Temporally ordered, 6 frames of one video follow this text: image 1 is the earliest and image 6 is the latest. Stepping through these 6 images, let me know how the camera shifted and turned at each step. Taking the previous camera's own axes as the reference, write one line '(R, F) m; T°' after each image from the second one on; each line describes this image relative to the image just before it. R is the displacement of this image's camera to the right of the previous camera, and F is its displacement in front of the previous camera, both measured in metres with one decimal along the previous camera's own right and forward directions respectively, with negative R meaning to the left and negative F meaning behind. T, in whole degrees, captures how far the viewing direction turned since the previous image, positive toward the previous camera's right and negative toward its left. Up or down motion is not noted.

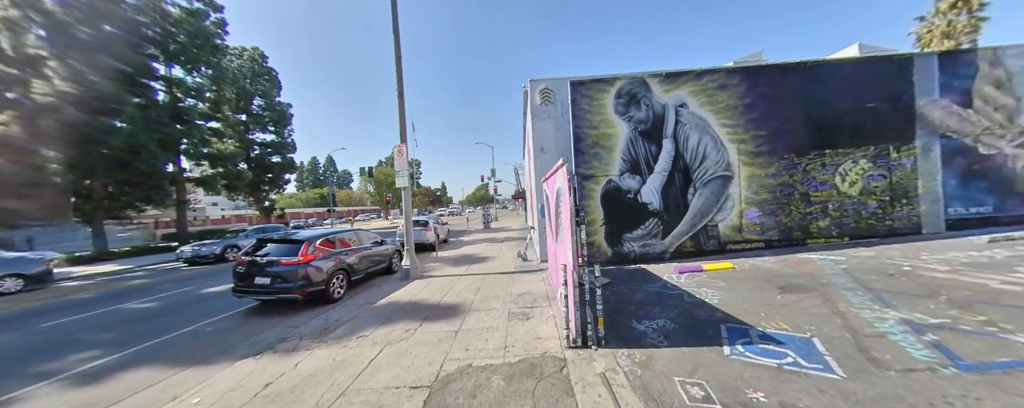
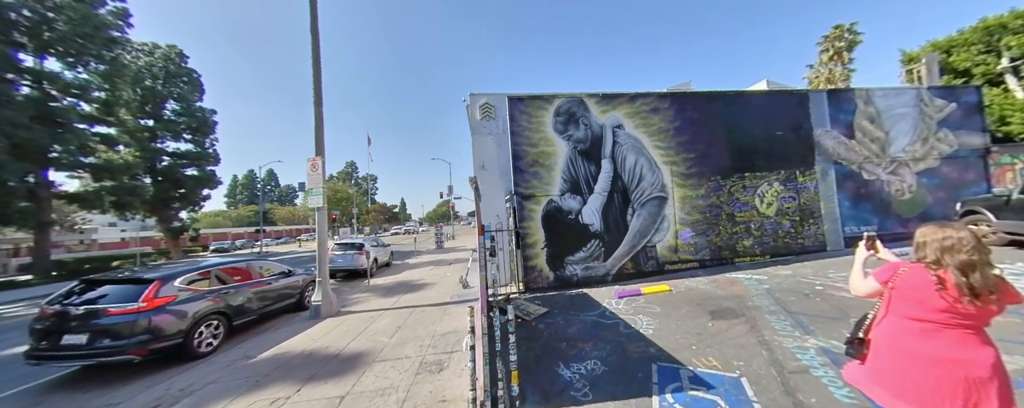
(+0.7, +0.6) m; +8°
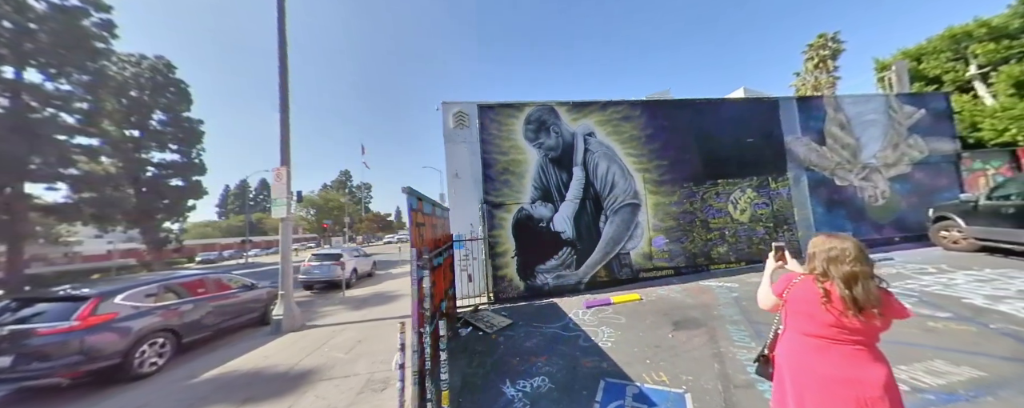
(+0.7, +0.1) m; +1°
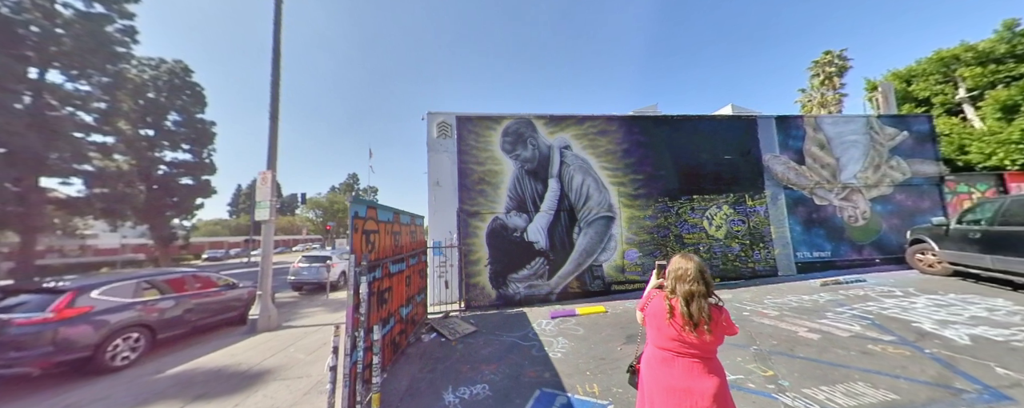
(+0.8, -0.2) m; -1°
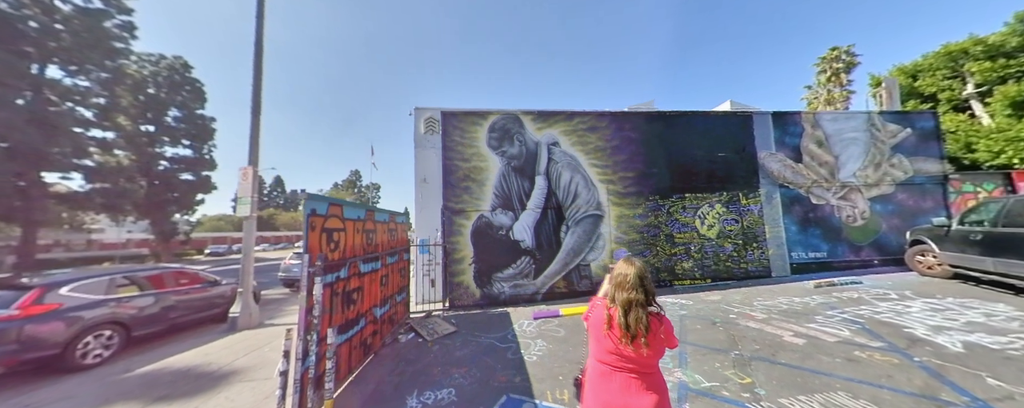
(+0.5, +0.2) m; -1°
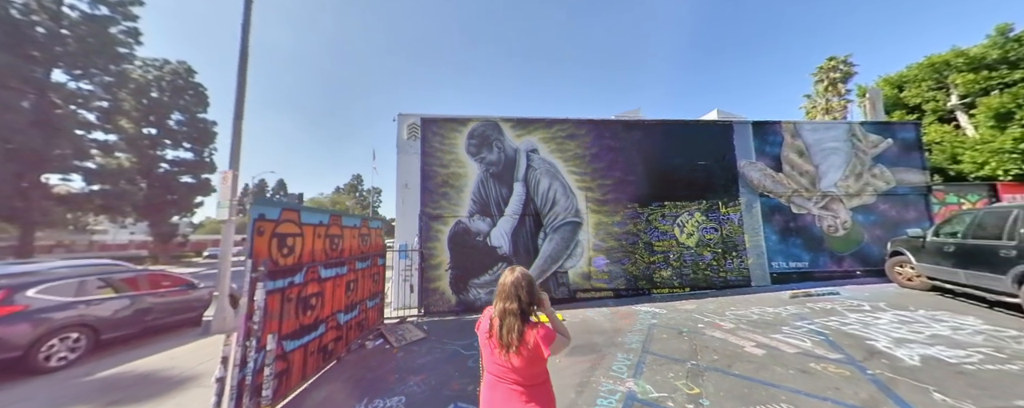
(+0.7, 0.0) m; 0°
